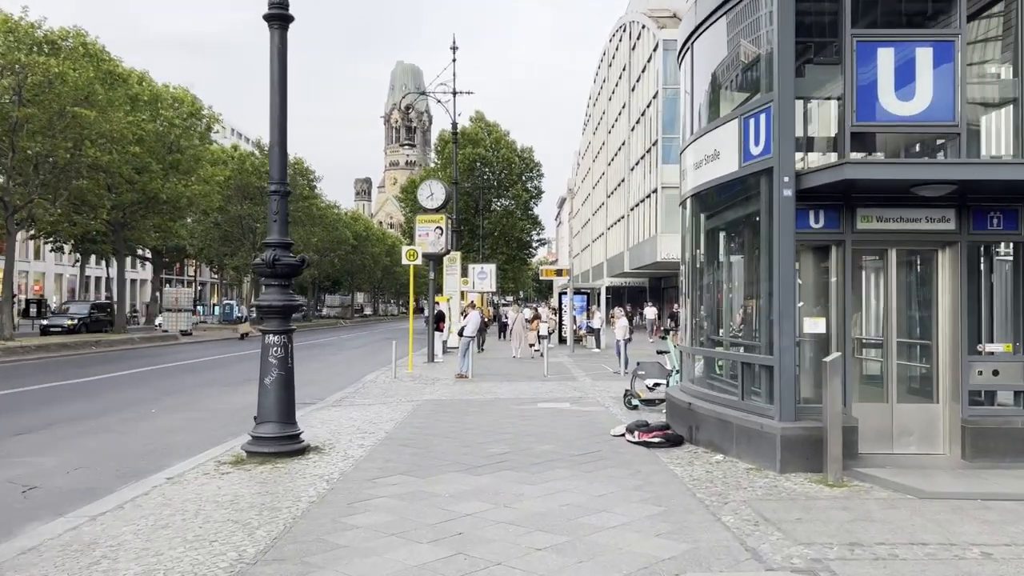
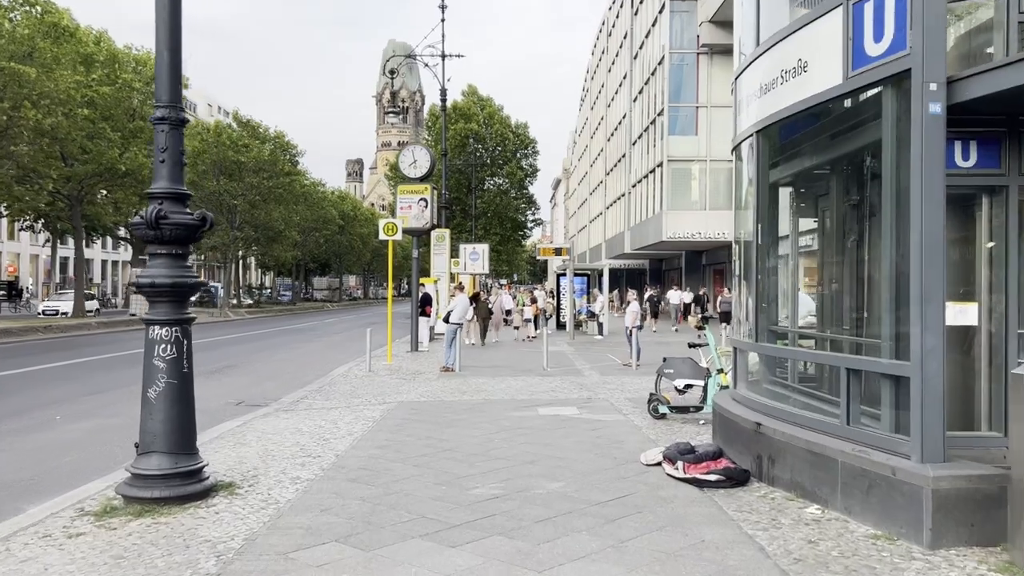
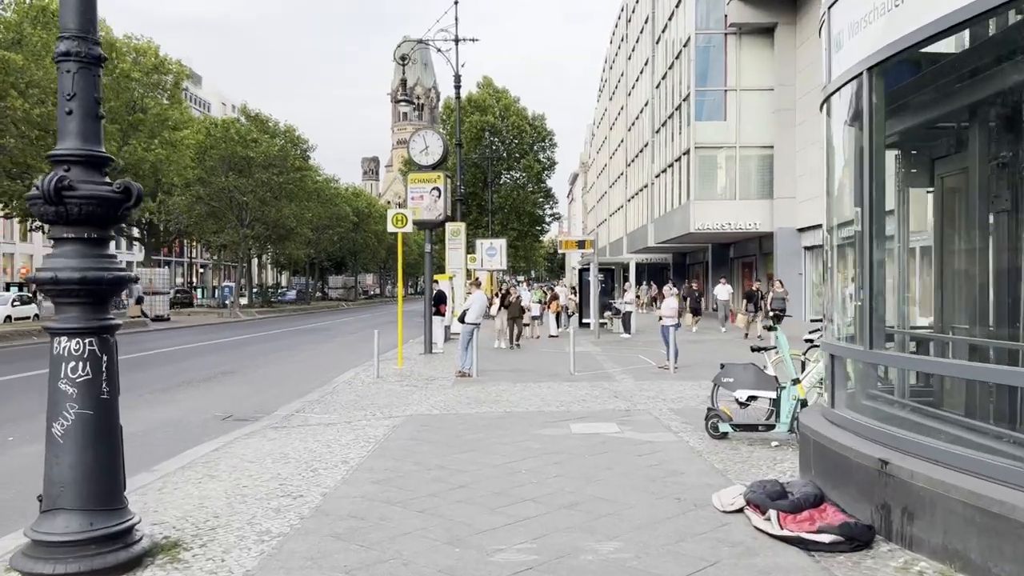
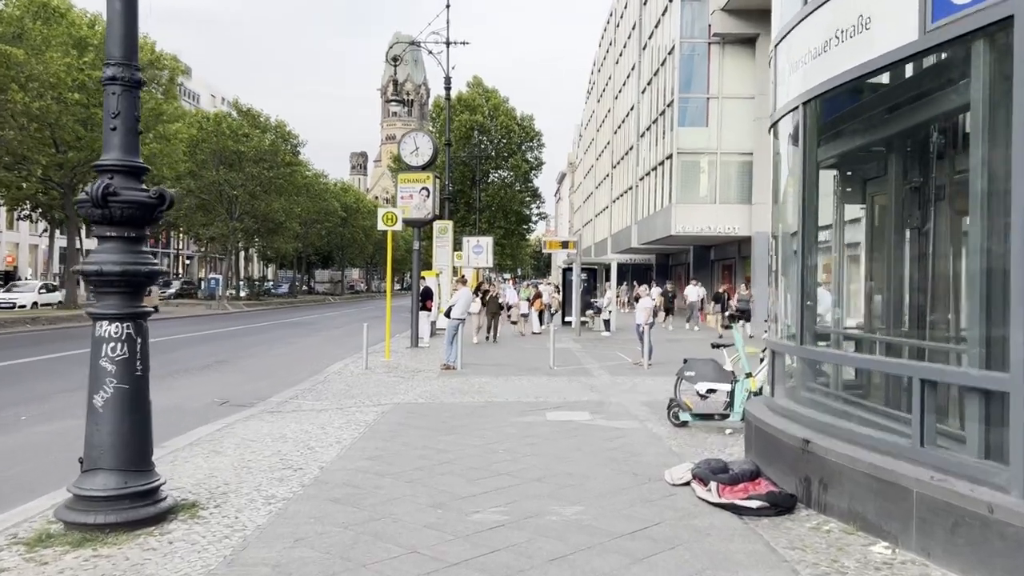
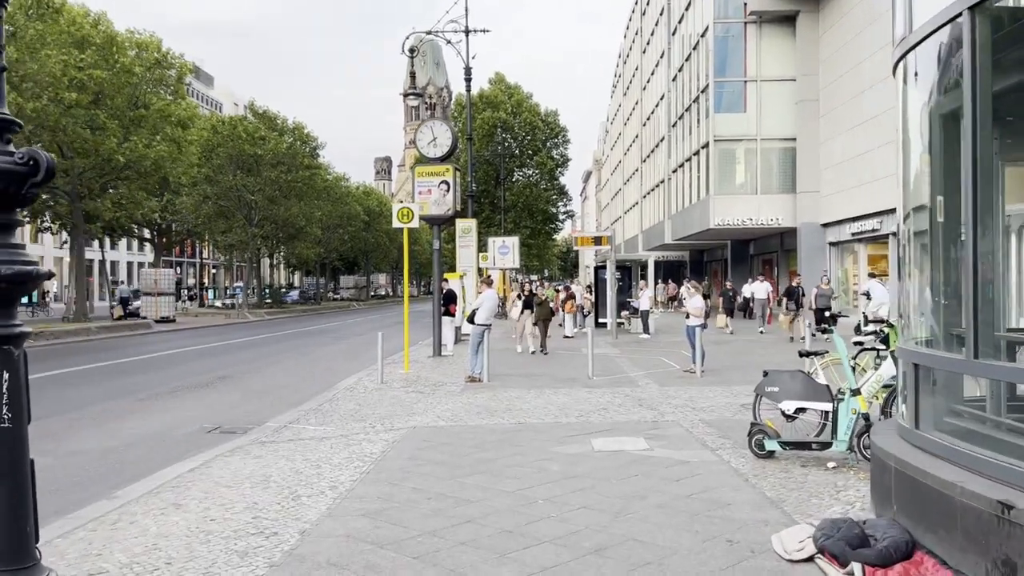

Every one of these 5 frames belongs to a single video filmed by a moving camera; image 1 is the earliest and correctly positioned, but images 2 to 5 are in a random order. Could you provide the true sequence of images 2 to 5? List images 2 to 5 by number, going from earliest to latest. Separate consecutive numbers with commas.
2, 4, 3, 5
